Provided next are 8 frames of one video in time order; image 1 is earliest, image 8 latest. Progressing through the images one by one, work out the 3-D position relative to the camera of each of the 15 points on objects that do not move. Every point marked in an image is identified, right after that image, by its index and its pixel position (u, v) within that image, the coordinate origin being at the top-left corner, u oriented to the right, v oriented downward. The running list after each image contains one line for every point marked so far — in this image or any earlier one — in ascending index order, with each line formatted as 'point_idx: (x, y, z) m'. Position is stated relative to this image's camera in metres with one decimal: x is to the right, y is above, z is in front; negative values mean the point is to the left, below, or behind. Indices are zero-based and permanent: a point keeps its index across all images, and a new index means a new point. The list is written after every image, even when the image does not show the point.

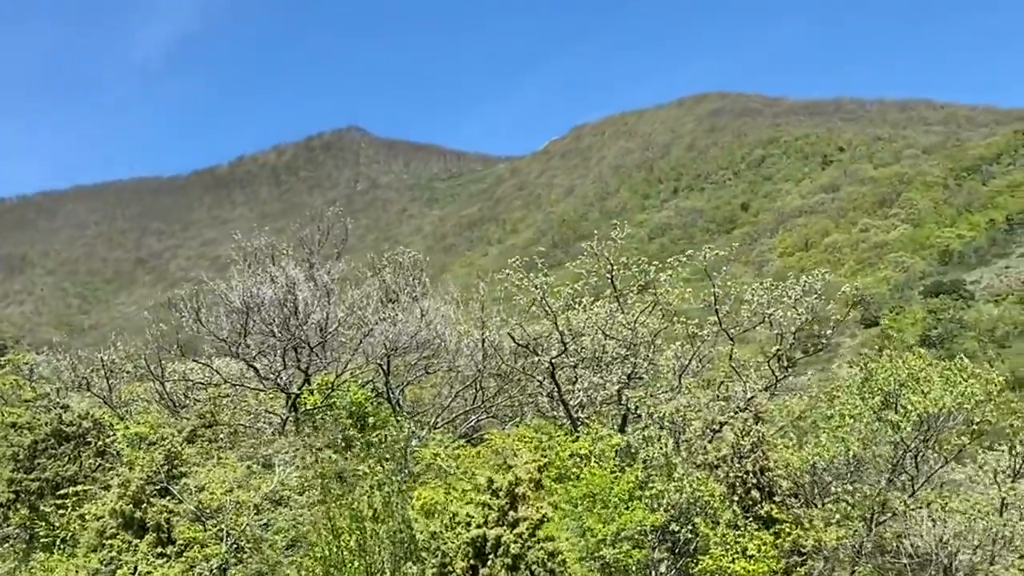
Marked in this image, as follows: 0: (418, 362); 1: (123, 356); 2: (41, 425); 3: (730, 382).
0: (-1.4, -1.1, +16.7) m
1: (-6.8, -1.2, +19.5) m
2: (-6.9, -2.0, +16.2) m
3: (+3.0, -1.3, +15.1) m
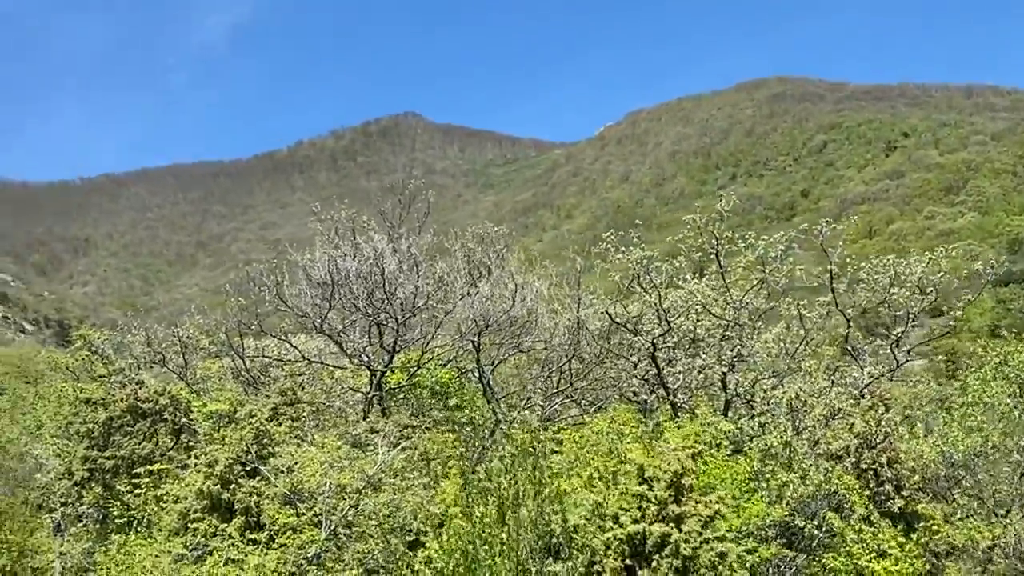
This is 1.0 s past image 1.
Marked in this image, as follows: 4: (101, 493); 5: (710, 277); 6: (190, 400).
0: (0.0, -0.8, +15.8) m
1: (-5.3, -0.8, +18.9) m
2: (-5.6, -1.6, +15.6) m
3: (+4.3, -1.0, +14.0) m
4: (-5.7, -2.8, +15.2) m
5: (+2.8, +0.1, +15.2) m
6: (-4.5, -1.6, +15.4) m
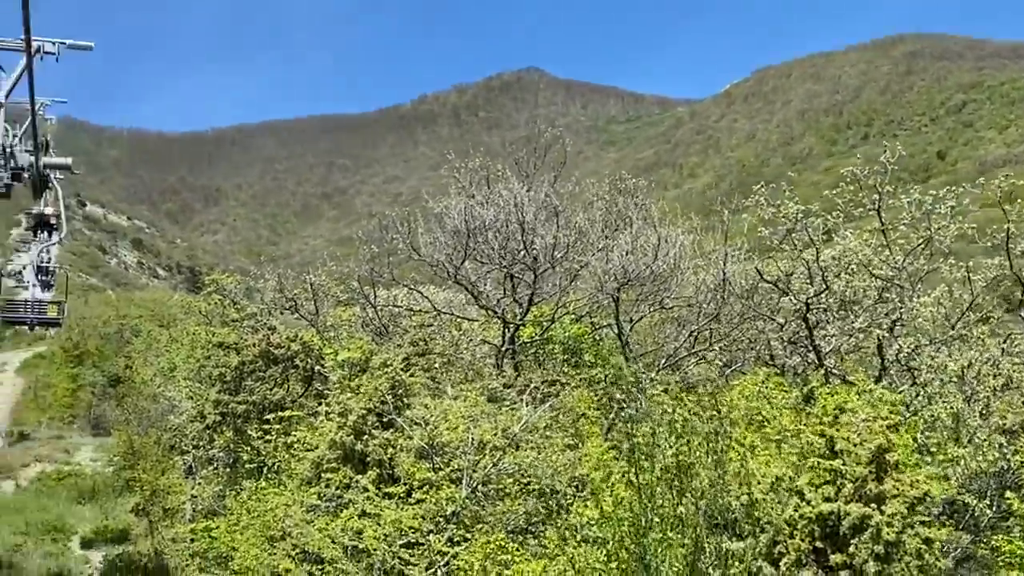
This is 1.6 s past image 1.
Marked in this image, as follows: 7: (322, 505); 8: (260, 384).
0: (+1.9, -0.1, +15.1) m
1: (-3.0, +0.1, +18.8) m
2: (-3.7, -0.8, +15.6) m
3: (+5.9, -0.6, +12.9) m
4: (-3.8, -2.0, +15.2) m
5: (+4.6, +0.7, +14.2) m
6: (-2.6, -0.8, +15.2) m
7: (-1.7, -2.0, +10.0) m
8: (-3.5, -1.3, +15.3) m
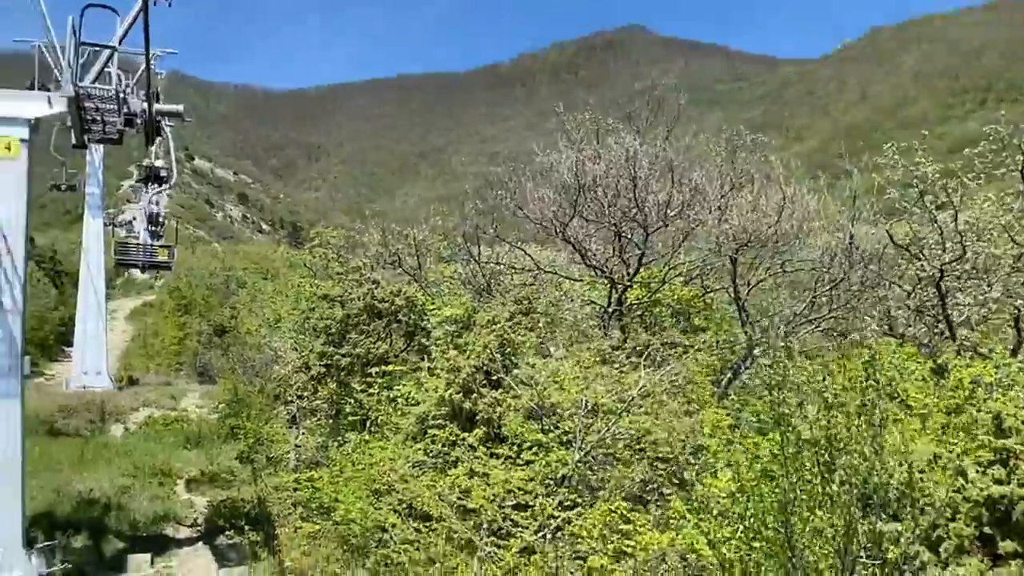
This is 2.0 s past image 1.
0: (+3.3, +0.4, +14.5) m
1: (-1.3, +0.9, +18.6) m
2: (-2.2, -0.1, +15.4) m
3: (+7.2, -0.2, +12.0) m
4: (-2.4, -1.4, +15.1) m
5: (+6.0, +1.1, +13.3) m
6: (-1.2, -0.2, +15.0) m
7: (-0.7, -1.6, +9.8) m
8: (-2.1, -0.7, +15.2) m
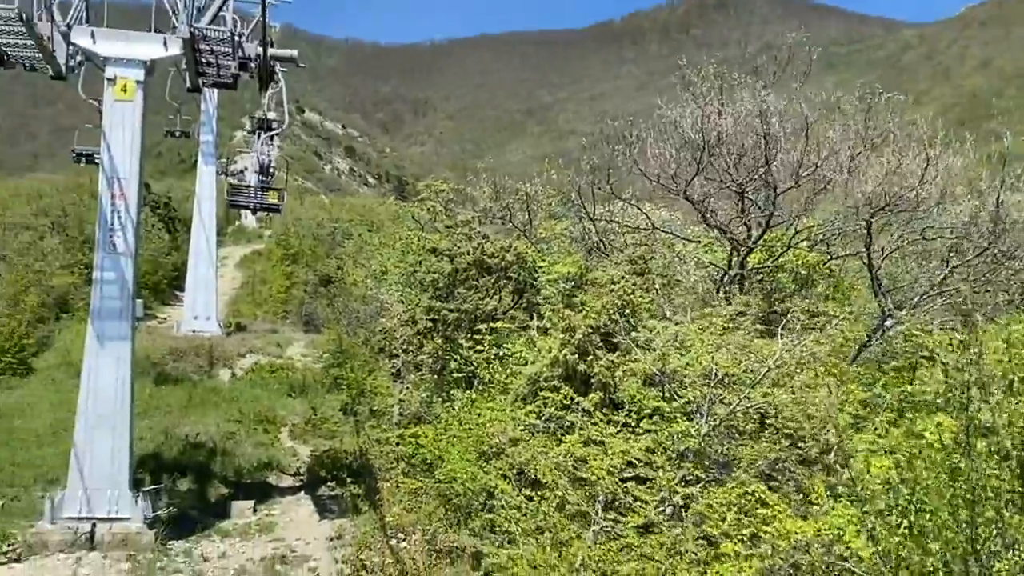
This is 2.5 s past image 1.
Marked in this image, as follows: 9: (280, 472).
0: (+4.8, +0.8, +13.6) m
1: (+0.6, +1.6, +18.1) m
2: (-0.7, +0.5, +15.1) m
3: (+8.3, -0.1, +10.8) m
4: (-0.9, -0.8, +14.8) m
5: (+7.3, +1.3, +12.2) m
6: (+0.3, +0.4, +14.5) m
7: (+0.2, -1.2, +9.4) m
8: (-0.5, -0.1, +14.8) m
9: (-3.7, -2.9, +17.4) m
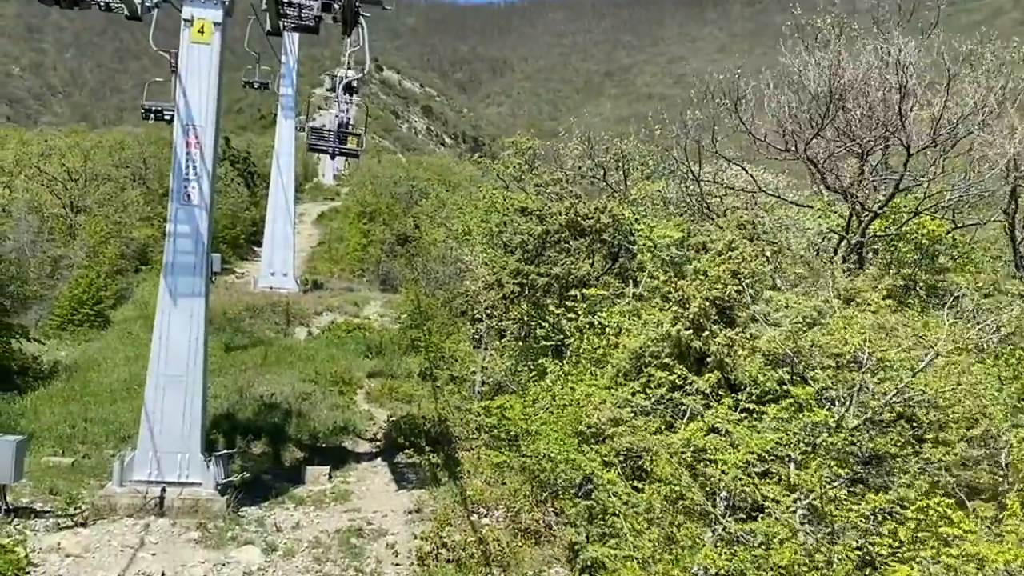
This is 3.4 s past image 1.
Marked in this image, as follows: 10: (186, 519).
0: (+5.9, +1.1, +12.3) m
1: (+2.0, +2.1, +17.0) m
2: (+0.6, +1.0, +14.1) m
3: (+9.2, 0.0, +9.2) m
4: (+0.2, -0.3, +13.9) m
5: (+8.3, +1.5, +10.6) m
6: (+1.5, +0.8, +13.5) m
7: (+1.0, -0.9, +8.4) m
8: (+0.6, +0.4, +13.8) m
9: (-2.4, -2.3, +16.7) m
10: (-3.4, -2.4, +11.6) m
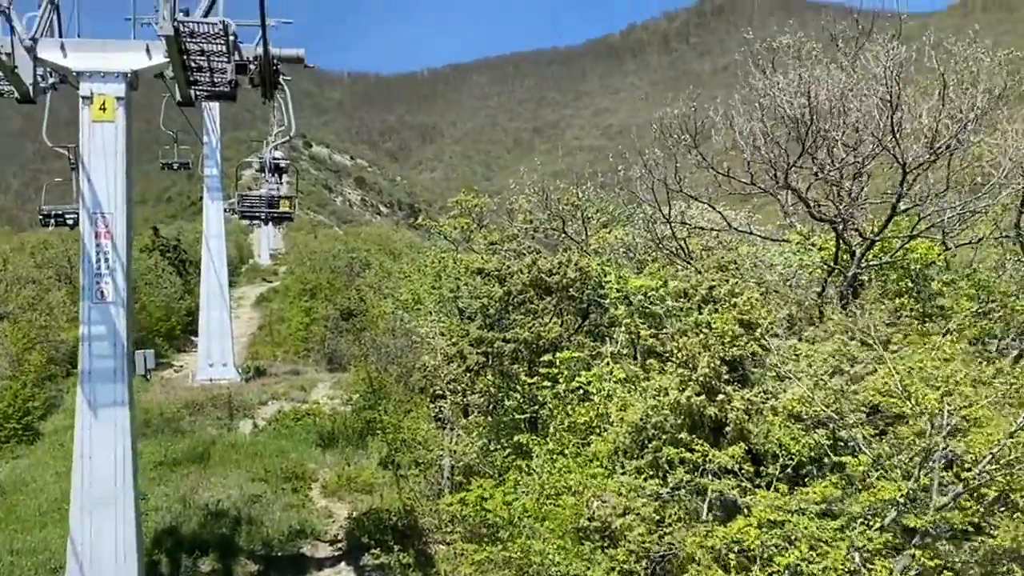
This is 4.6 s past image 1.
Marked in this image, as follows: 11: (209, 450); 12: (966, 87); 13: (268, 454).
0: (+5.4, +0.9, +11.3) m
1: (+1.3, +1.3, +15.8) m
2: (0.0, +0.2, +12.8) m
3: (+9.0, +0.3, +8.4) m
4: (-0.2, -1.1, +12.6) m
5: (+7.9, +1.6, +9.8) m
6: (+1.0, +0.2, +12.3) m
7: (+0.9, -1.3, +7.1) m
8: (+0.2, -0.3, +12.5) m
9: (-2.7, -3.4, +15.1) m
10: (-3.5, -3.4, +10.0) m
11: (-5.3, -2.9, +19.4) m
12: (+4.2, +1.9, +10.4) m
13: (-4.3, -2.9, +19.5) m
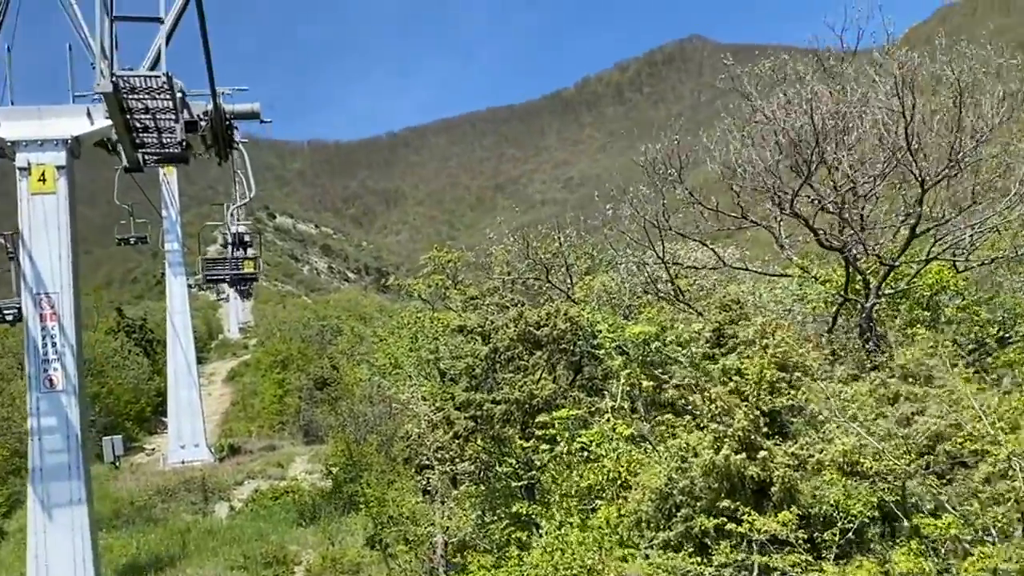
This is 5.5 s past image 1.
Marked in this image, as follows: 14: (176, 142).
0: (+5.2, +0.7, +10.6) m
1: (+0.9, +0.6, +15.0) m
2: (-0.1, -0.4, +11.9) m
3: (+8.9, +0.5, +7.8) m
4: (-0.2, -1.7, +11.6) m
5: (+7.7, +1.7, +9.2) m
6: (+0.8, -0.4, +11.4) m
7: (+1.0, -1.6, +6.2) m
8: (0.0, -0.9, +11.6) m
9: (-2.7, -4.3, +13.9) m
10: (-3.3, -4.1, +8.8) m
11: (-5.4, -4.2, +18.2) m
12: (+4.0, +1.6, +9.7) m
13: (-4.4, -4.2, +18.3) m
14: (-3.2, +1.4, +10.3) m
